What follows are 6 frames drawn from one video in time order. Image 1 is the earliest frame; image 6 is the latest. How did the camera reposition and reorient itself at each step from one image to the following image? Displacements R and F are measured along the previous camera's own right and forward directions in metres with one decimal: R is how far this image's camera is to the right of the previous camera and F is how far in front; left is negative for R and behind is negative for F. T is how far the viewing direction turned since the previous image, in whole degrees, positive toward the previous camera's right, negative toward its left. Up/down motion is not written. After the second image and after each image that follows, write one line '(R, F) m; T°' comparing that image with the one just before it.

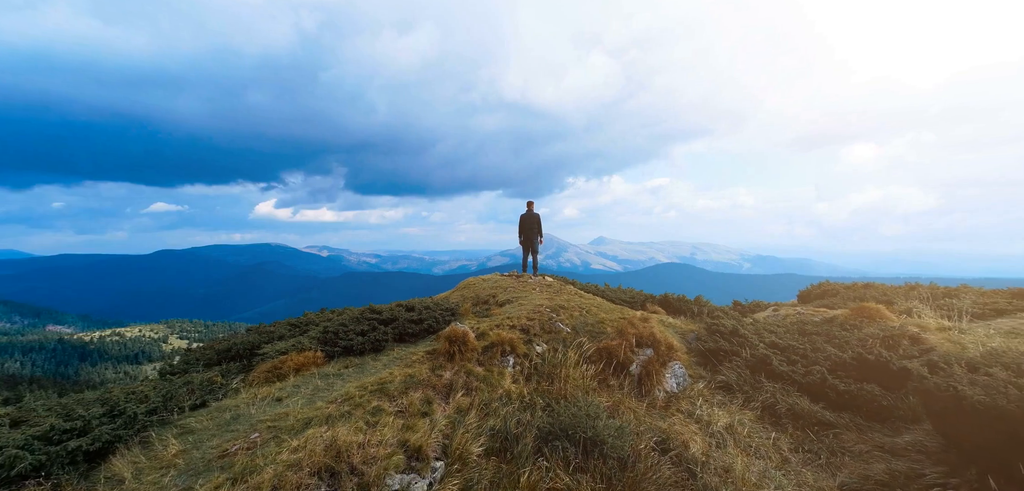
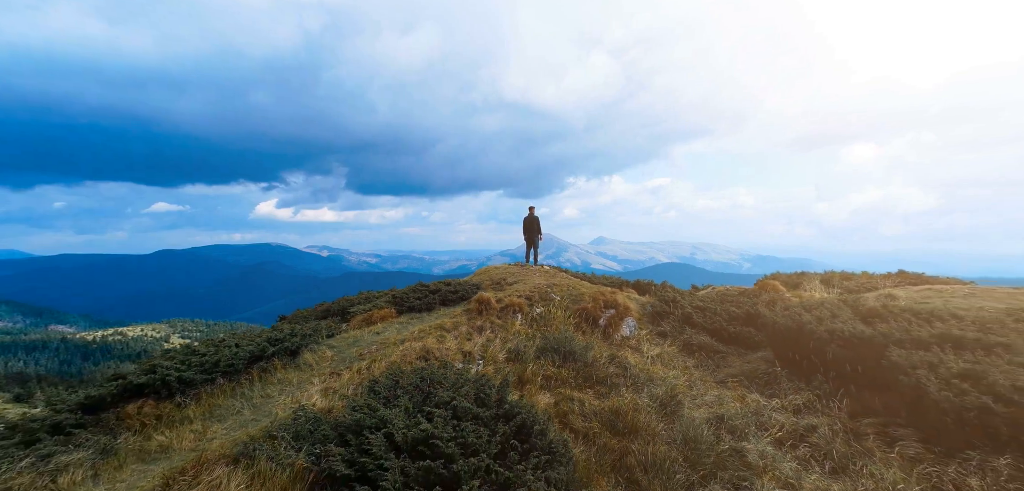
(-0.1, -1.8) m; 0°
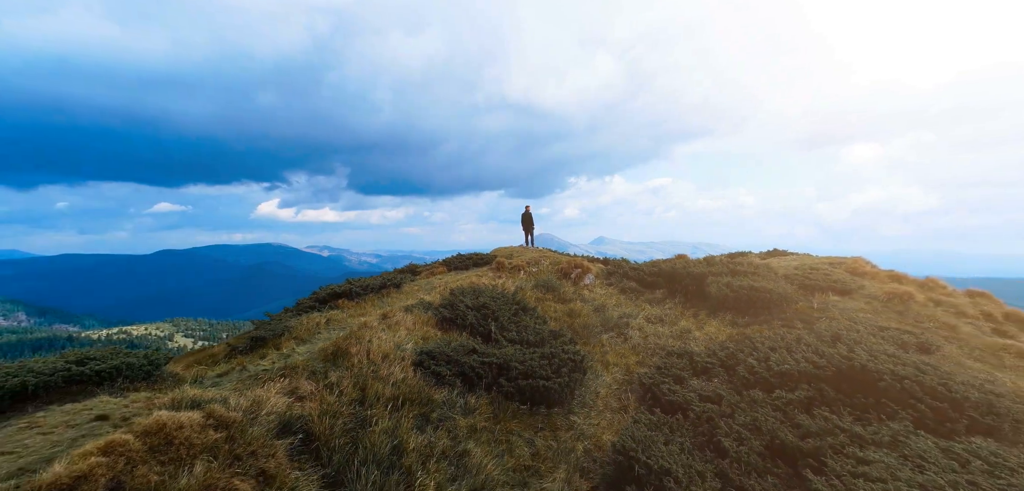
(-2.1, -0.6) m; 0°
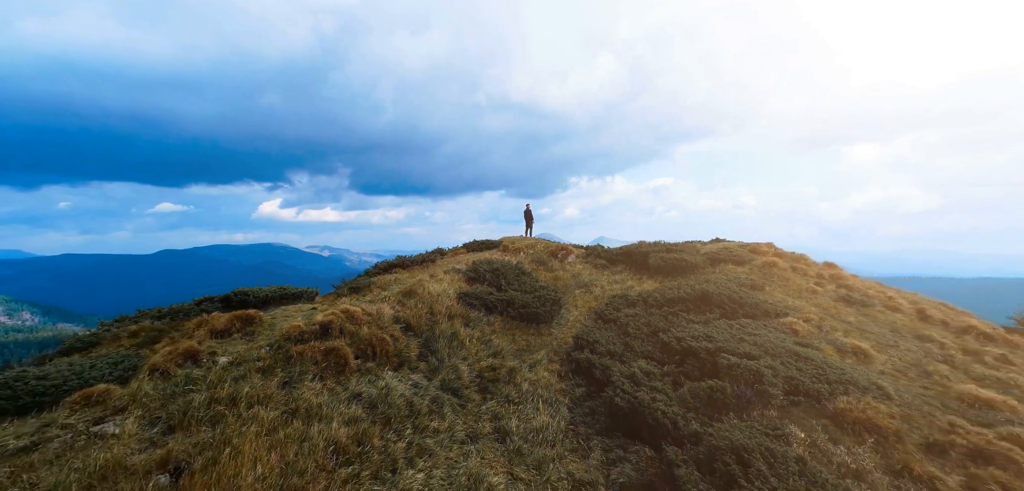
(-4.6, -1.0) m; 0°
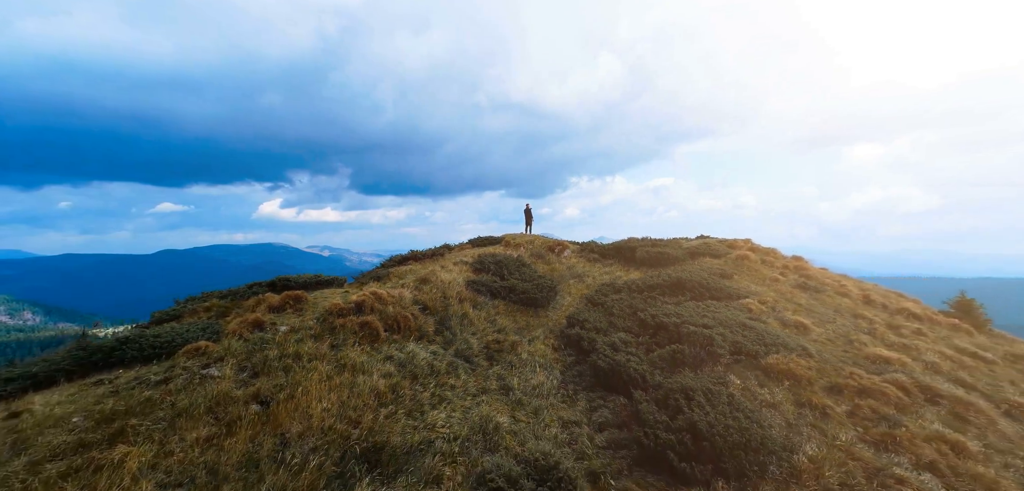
(-0.1, -3.4) m; 0°
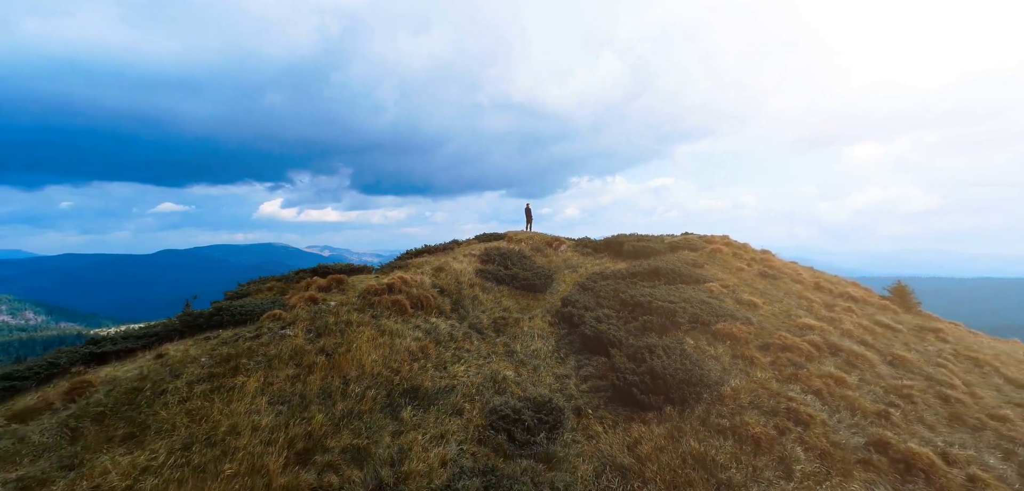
(-0.2, -4.2) m; 0°
